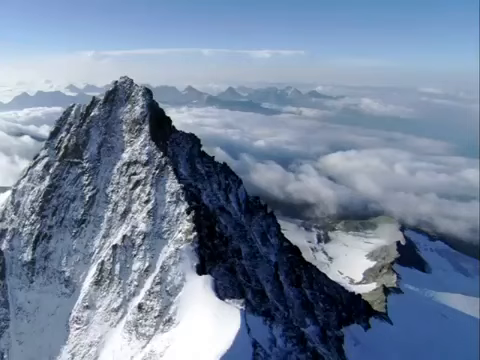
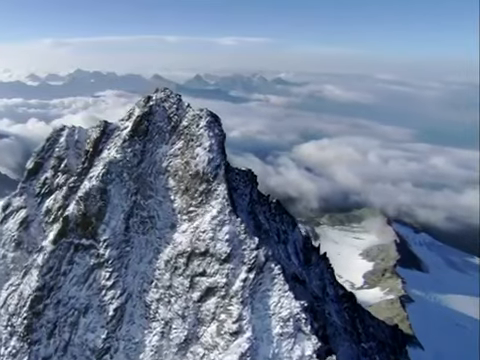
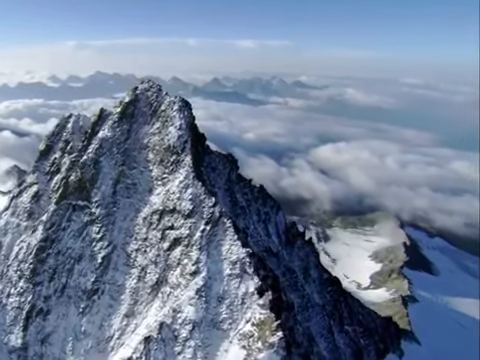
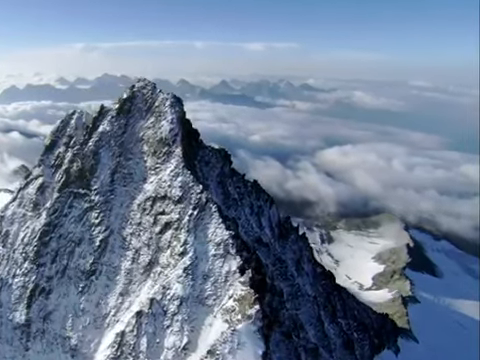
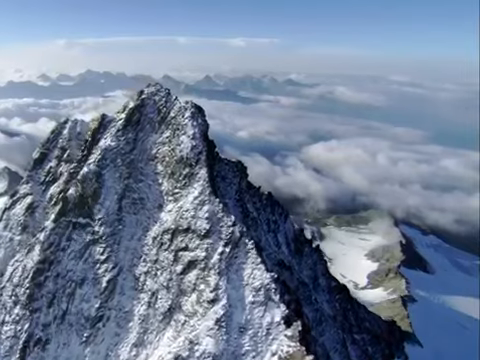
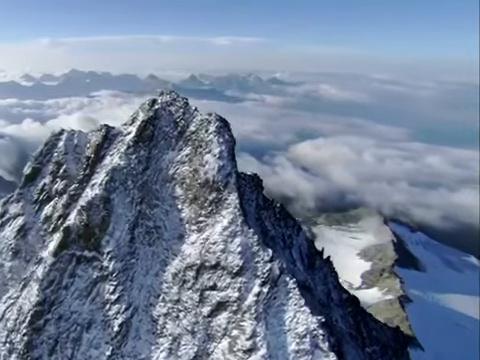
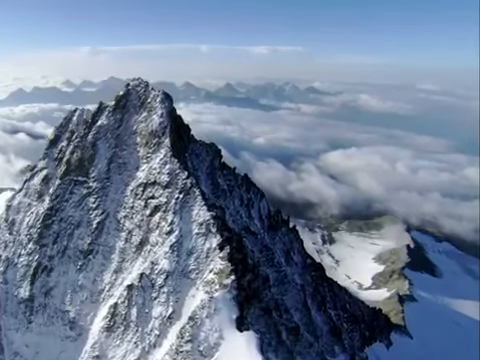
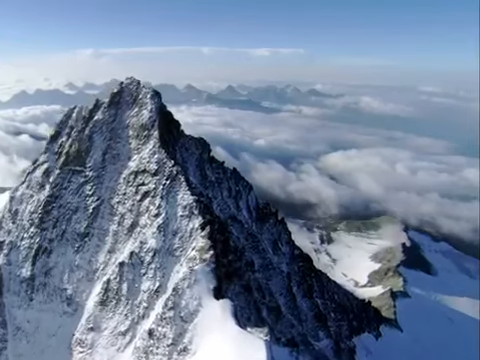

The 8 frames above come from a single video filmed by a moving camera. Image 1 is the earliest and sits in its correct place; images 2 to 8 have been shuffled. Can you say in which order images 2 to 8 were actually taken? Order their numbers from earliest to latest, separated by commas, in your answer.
8, 7, 4, 3, 5, 2, 6
